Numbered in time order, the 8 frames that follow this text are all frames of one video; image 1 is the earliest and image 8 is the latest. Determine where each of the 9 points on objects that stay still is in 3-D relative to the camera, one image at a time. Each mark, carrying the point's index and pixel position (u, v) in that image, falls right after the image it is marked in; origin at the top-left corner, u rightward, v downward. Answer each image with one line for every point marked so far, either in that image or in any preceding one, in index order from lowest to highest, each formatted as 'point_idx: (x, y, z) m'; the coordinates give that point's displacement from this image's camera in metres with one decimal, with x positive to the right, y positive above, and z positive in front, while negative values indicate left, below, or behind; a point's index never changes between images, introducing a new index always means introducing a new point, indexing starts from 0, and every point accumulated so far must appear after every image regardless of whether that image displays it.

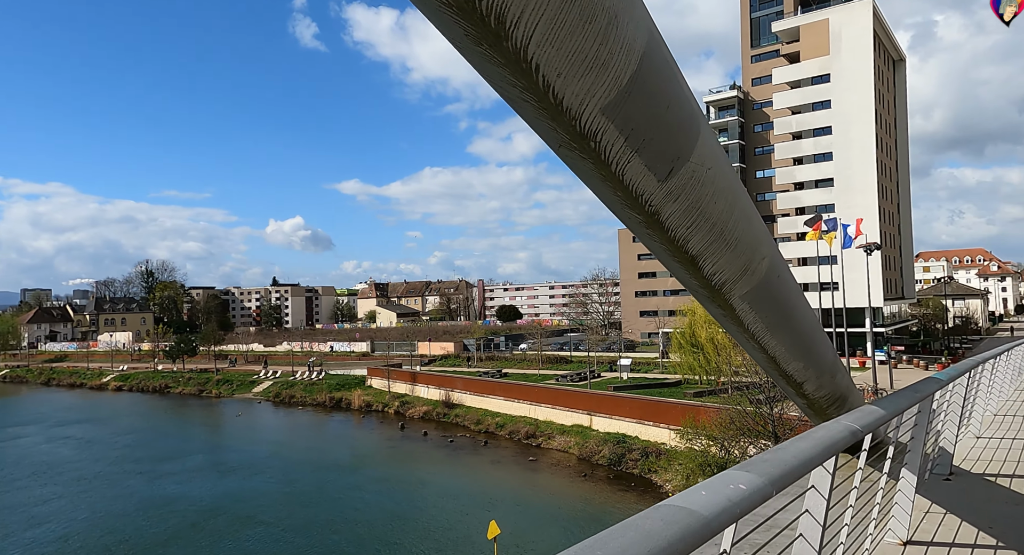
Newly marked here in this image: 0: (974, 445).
0: (+3.3, -1.2, +5.0) m
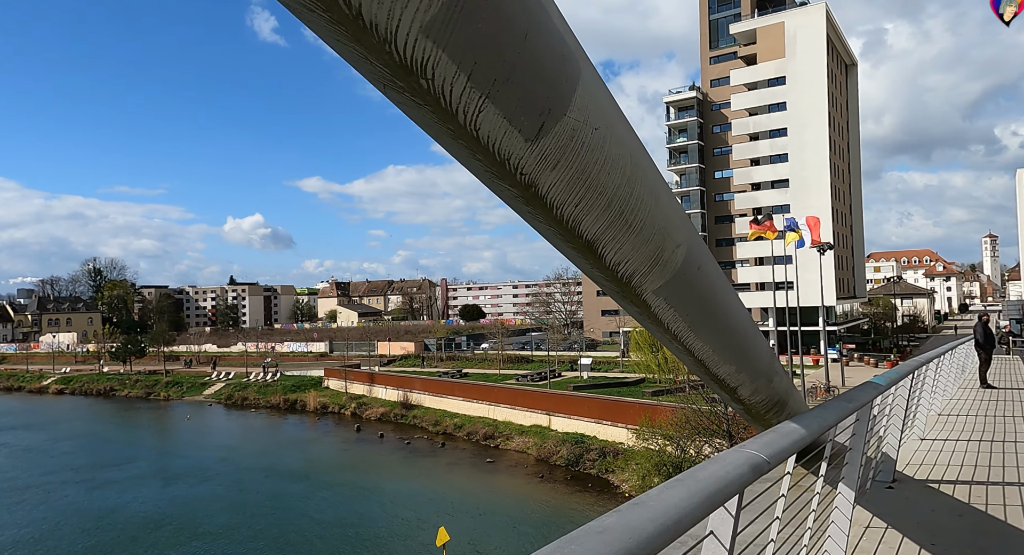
0: (+2.9, -1.2, +4.9) m
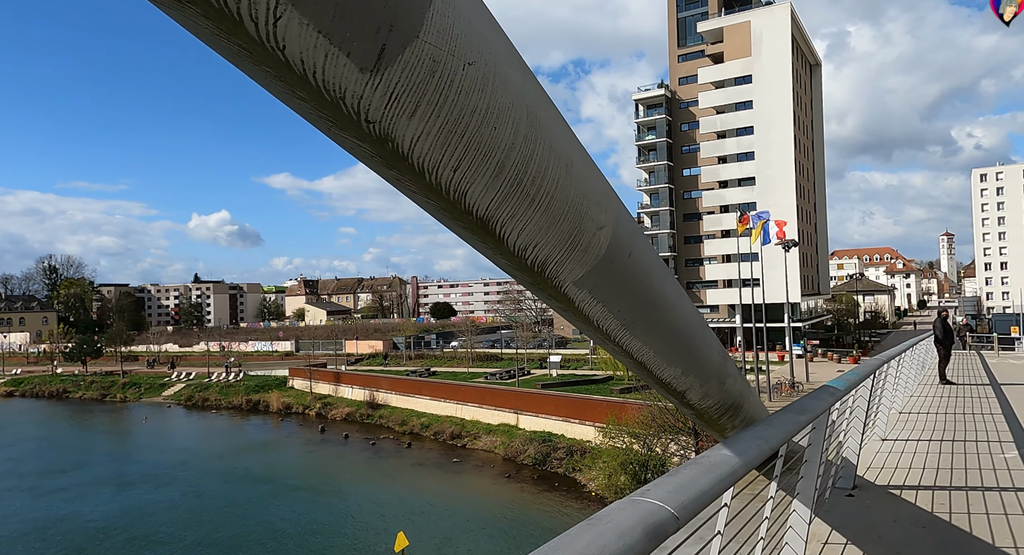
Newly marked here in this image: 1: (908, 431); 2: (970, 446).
0: (+2.6, -1.2, +4.8) m
1: (+3.3, -1.3, +5.8) m
2: (+3.4, -1.2, +5.1) m
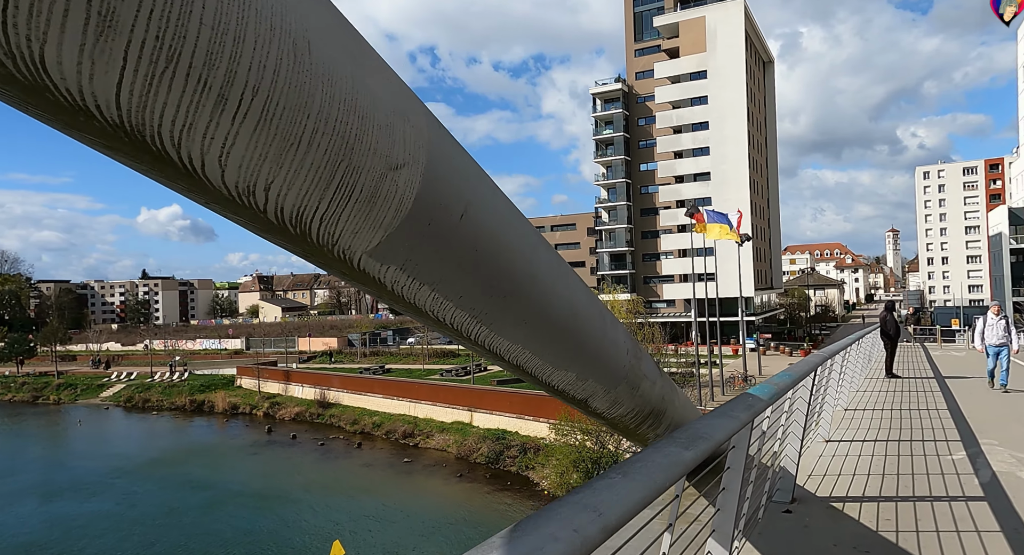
0: (+2.0, -1.2, +4.5) m
1: (+2.7, -1.2, +5.5) m
2: (+2.8, -1.2, +4.8) m
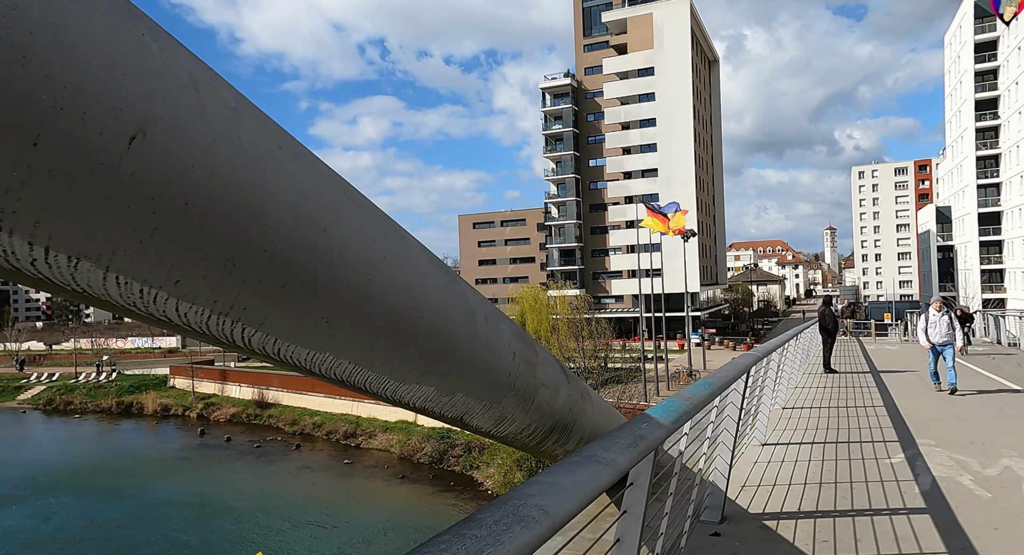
0: (+1.5, -1.1, +4.3) m
1: (+2.1, -1.2, +5.3) m
2: (+2.3, -1.2, +4.6) m
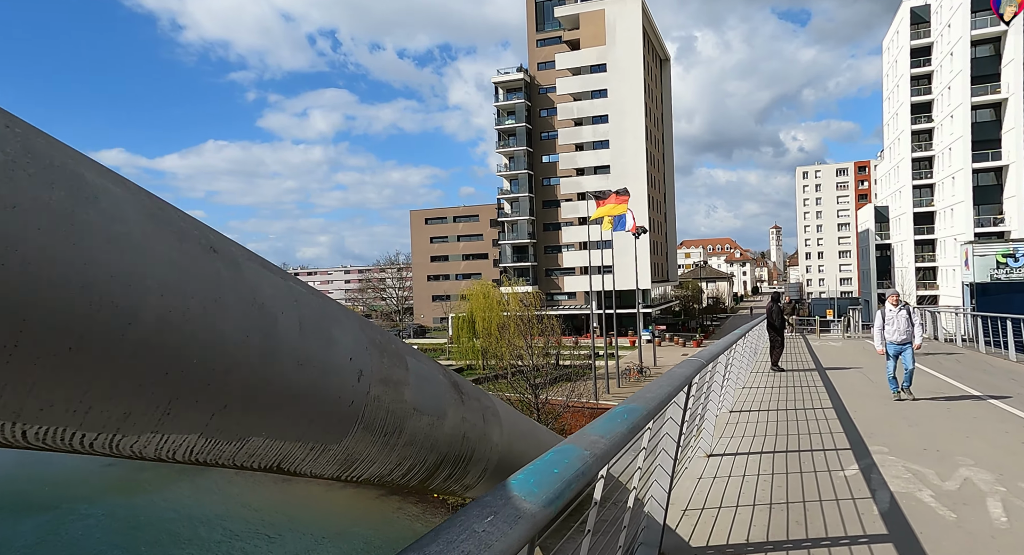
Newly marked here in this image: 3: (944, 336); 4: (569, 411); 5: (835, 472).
0: (+1.1, -1.1, +3.9) m
1: (+1.6, -1.2, +5.0) m
2: (+1.8, -1.1, +4.3) m
3: (+10.2, -1.4, +16.1) m
4: (+1.5, -3.6, +18.7) m
5: (+1.9, -1.1, +3.9) m
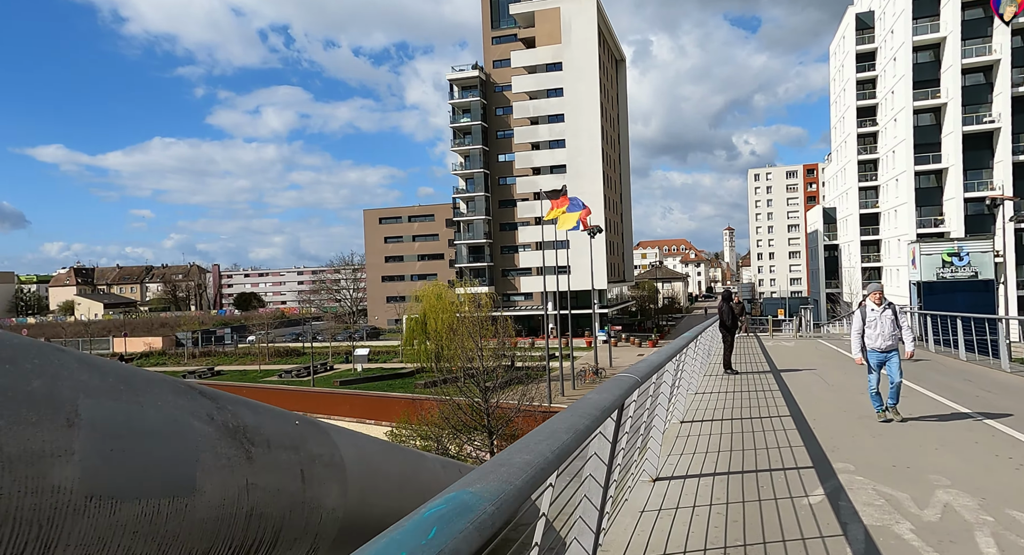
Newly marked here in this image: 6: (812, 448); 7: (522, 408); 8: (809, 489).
0: (+0.6, -1.1, +3.3) m
1: (+1.1, -1.1, +4.4) m
2: (+1.4, -1.1, +3.8) m
3: (+9.0, -1.3, +16.1) m
4: (+0.2, -3.6, +18.2) m
5: (+1.4, -1.1, +3.4) m
6: (+2.0, -1.1, +4.6) m
7: (+0.3, -3.5, +18.2) m
8: (+1.6, -1.1, +3.6) m
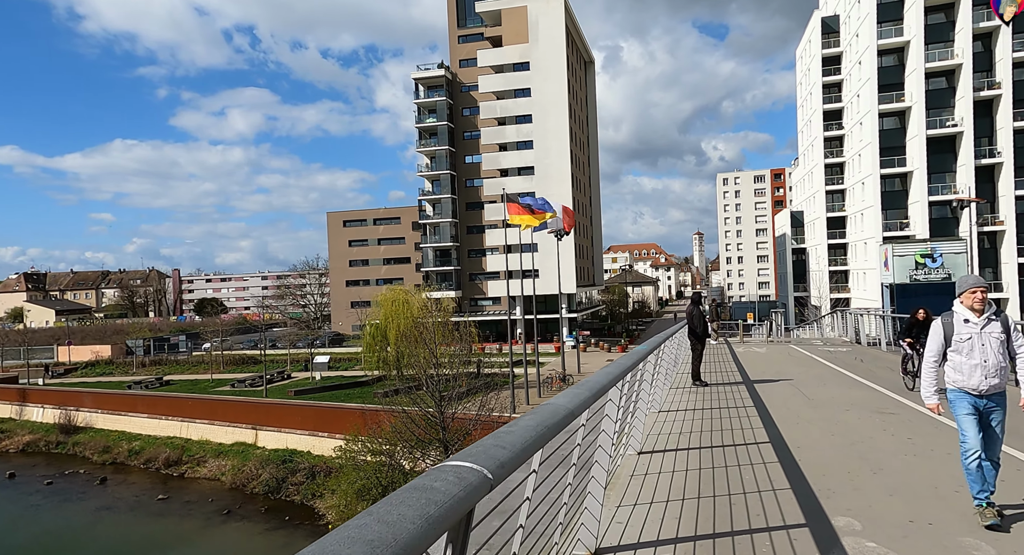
0: (+0.2, -1.1, +2.3) m
1: (+0.7, -1.1, +3.4) m
2: (+0.9, -1.1, +2.8) m
3: (+8.1, -1.4, +15.4) m
4: (-0.8, -3.7, +17.1) m
5: (+1.0, -1.1, +2.4) m
6: (+1.5, -1.1, +3.6) m
7: (-0.8, -3.6, +17.2) m
8: (+1.1, -1.1, +2.6) m
